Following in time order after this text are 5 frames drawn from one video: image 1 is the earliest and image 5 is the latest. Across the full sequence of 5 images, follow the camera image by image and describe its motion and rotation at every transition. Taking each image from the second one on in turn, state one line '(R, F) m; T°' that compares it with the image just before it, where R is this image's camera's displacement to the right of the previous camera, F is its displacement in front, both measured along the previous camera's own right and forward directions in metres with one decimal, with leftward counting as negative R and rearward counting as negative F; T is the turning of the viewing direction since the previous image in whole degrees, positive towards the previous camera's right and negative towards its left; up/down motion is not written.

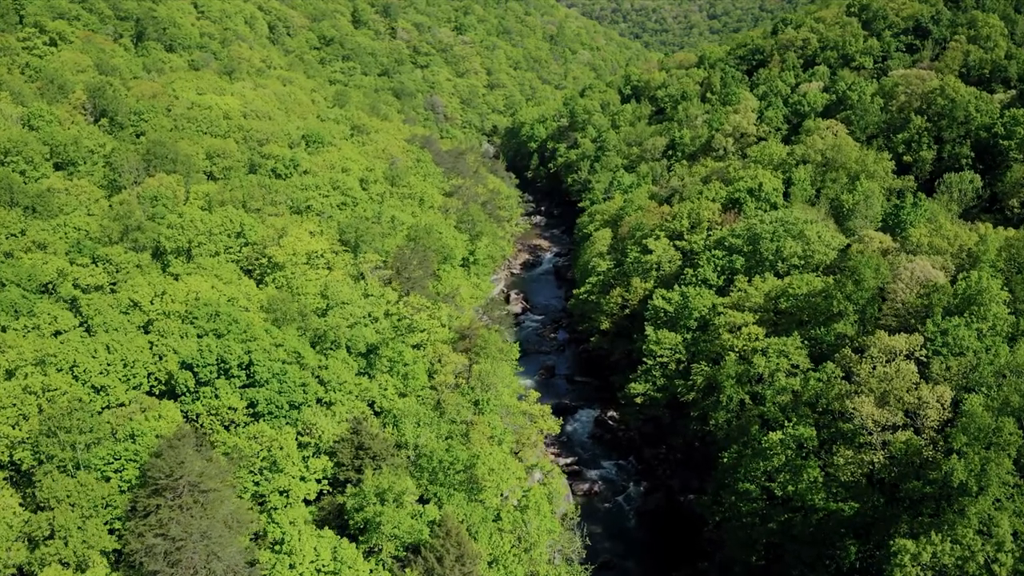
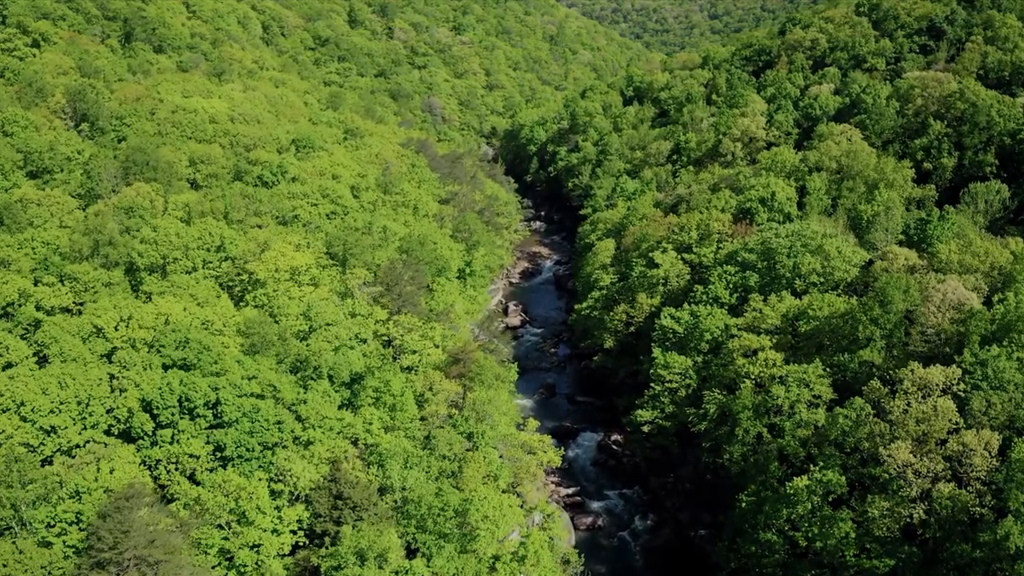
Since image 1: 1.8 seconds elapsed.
(+0.2, +4.0) m; 0°
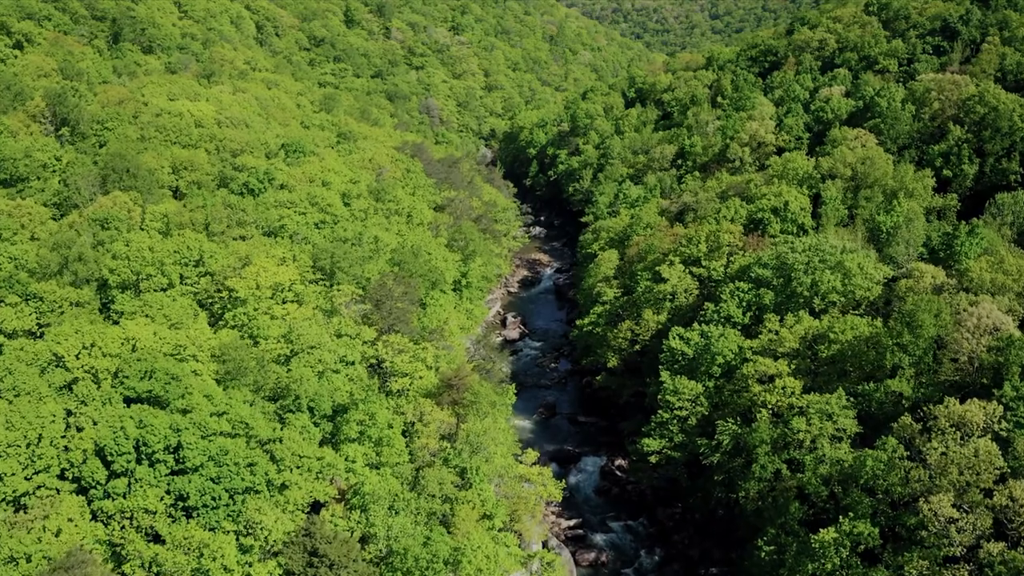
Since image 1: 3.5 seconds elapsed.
(+0.2, +3.7) m; 0°
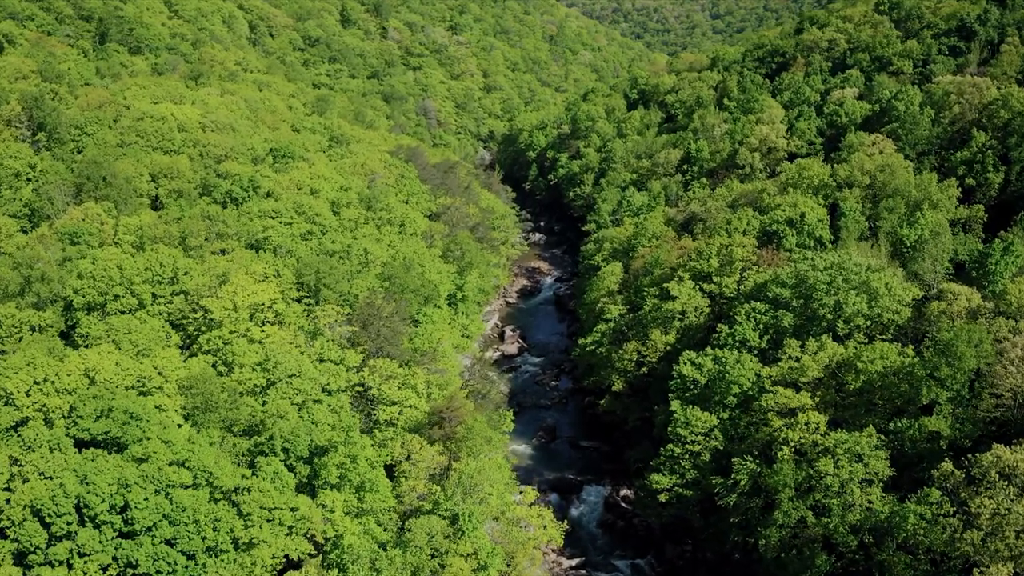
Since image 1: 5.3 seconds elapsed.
(+0.2, +4.0) m; 0°
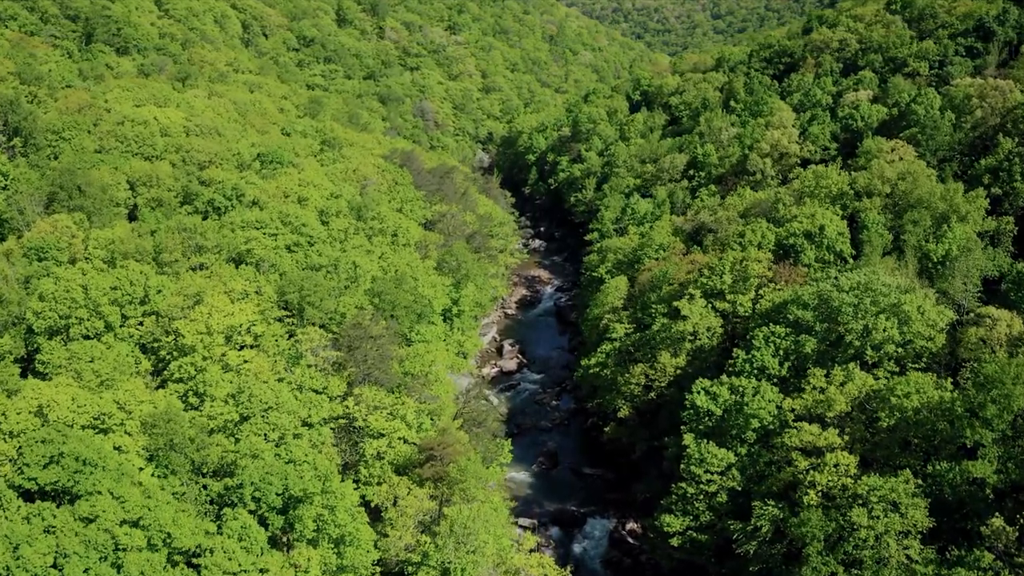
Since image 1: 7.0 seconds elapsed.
(+0.1, +3.9) m; 0°
